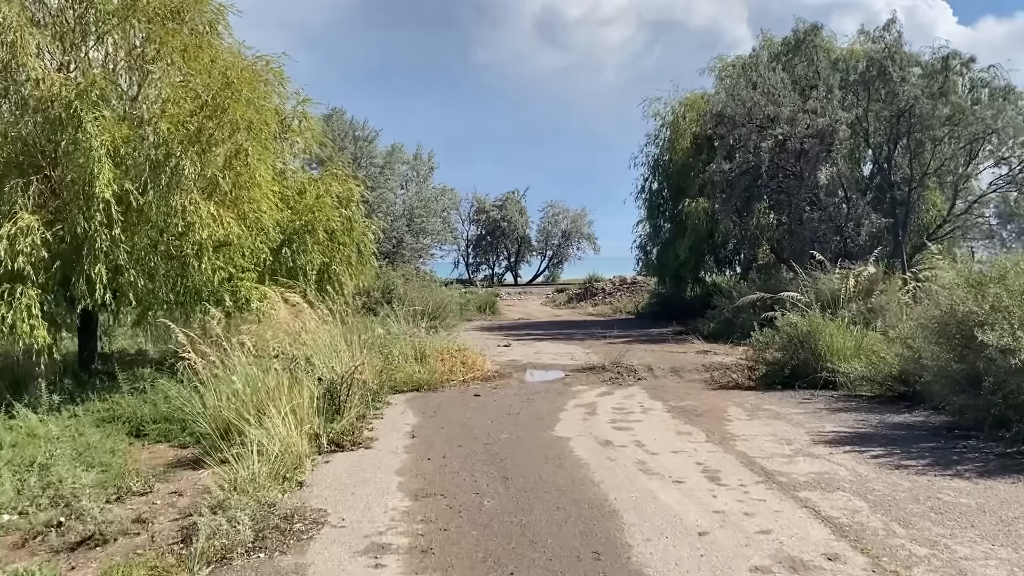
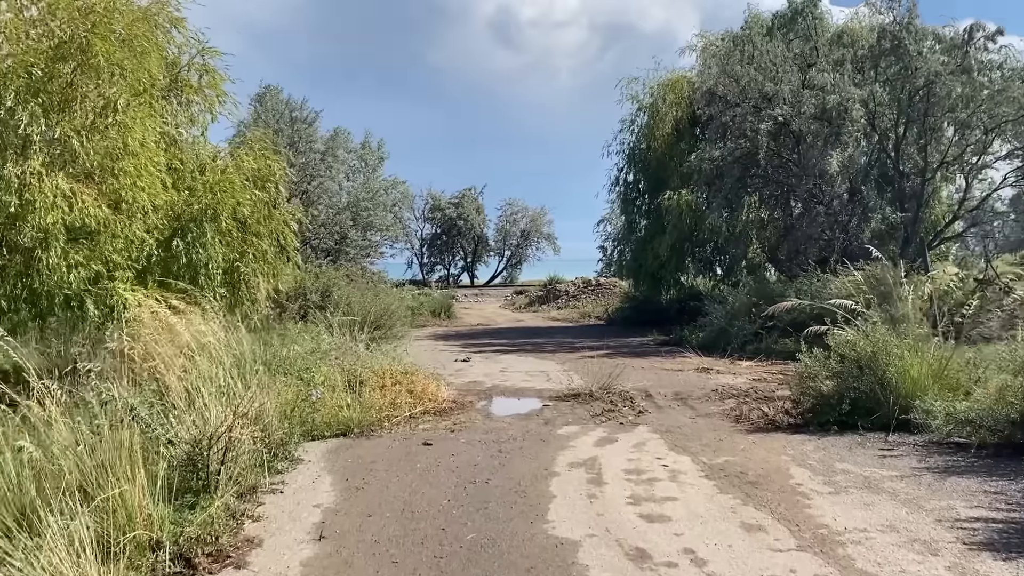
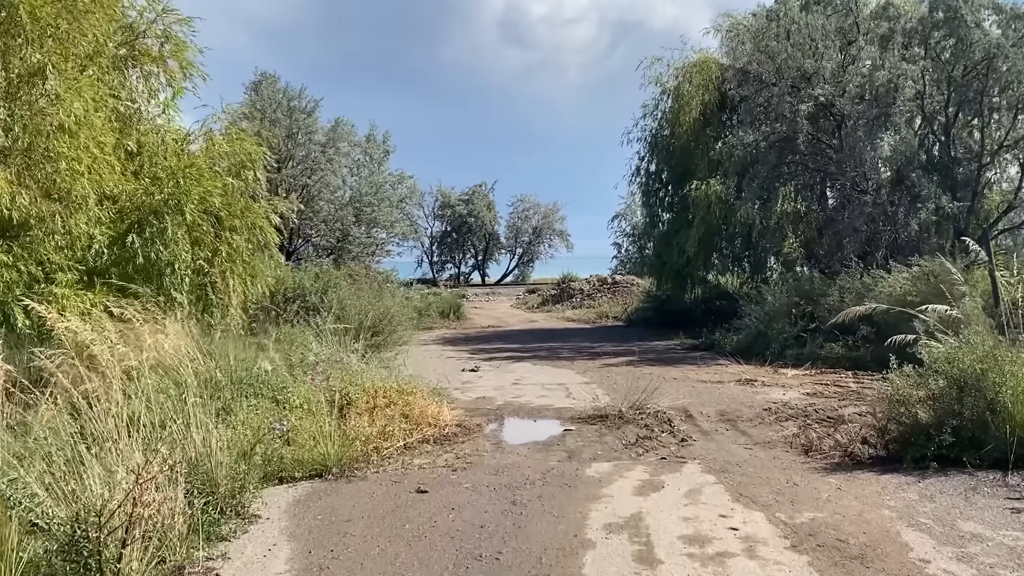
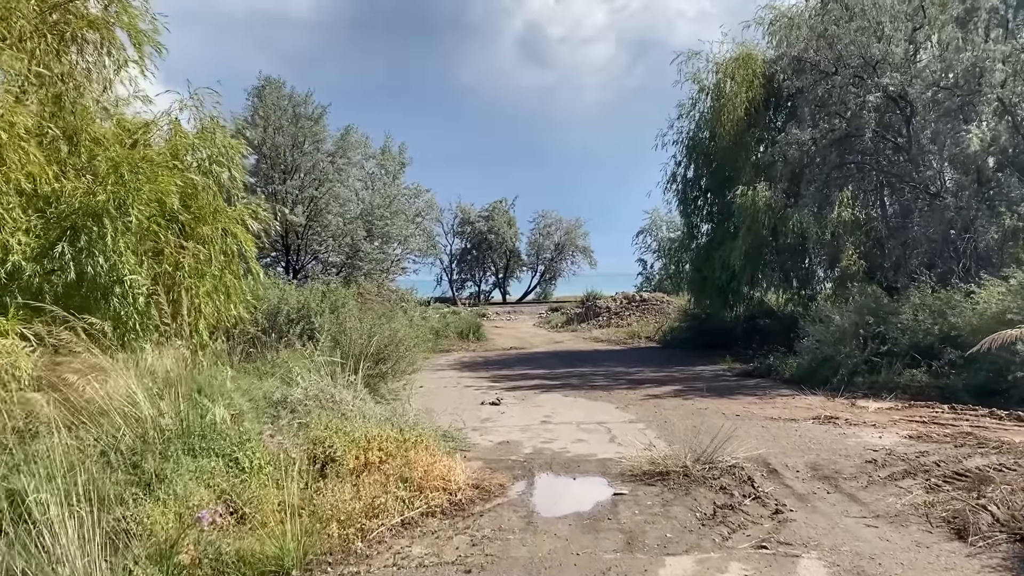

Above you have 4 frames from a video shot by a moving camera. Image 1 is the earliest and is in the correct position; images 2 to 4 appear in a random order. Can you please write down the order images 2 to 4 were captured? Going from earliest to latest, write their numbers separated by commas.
2, 3, 4
